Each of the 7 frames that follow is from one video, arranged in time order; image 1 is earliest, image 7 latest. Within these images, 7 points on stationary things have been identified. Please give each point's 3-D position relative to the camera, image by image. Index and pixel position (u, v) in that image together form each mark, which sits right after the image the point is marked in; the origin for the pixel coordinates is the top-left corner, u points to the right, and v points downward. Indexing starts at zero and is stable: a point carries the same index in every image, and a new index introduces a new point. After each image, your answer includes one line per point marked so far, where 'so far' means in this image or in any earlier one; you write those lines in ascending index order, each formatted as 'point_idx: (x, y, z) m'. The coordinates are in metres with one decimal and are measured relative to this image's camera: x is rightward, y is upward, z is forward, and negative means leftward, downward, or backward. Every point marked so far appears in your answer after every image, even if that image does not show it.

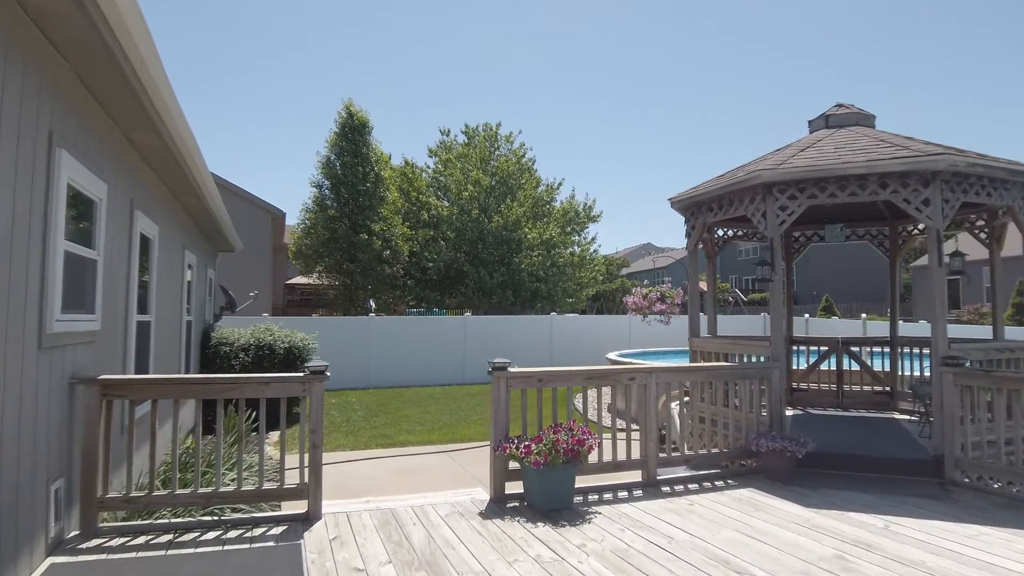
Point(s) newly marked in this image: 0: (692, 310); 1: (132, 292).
0: (+1.9, -0.2, +6.5) m
1: (-2.8, 0.0, +4.7) m
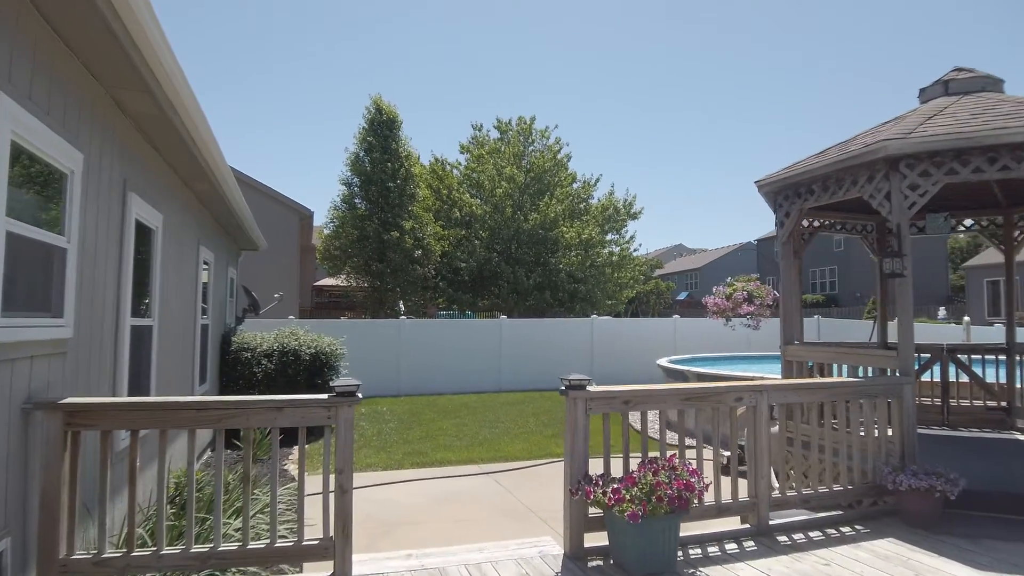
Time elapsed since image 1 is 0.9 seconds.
0: (+2.4, -0.2, +5.5) m
1: (-2.4, 0.0, +3.9) m
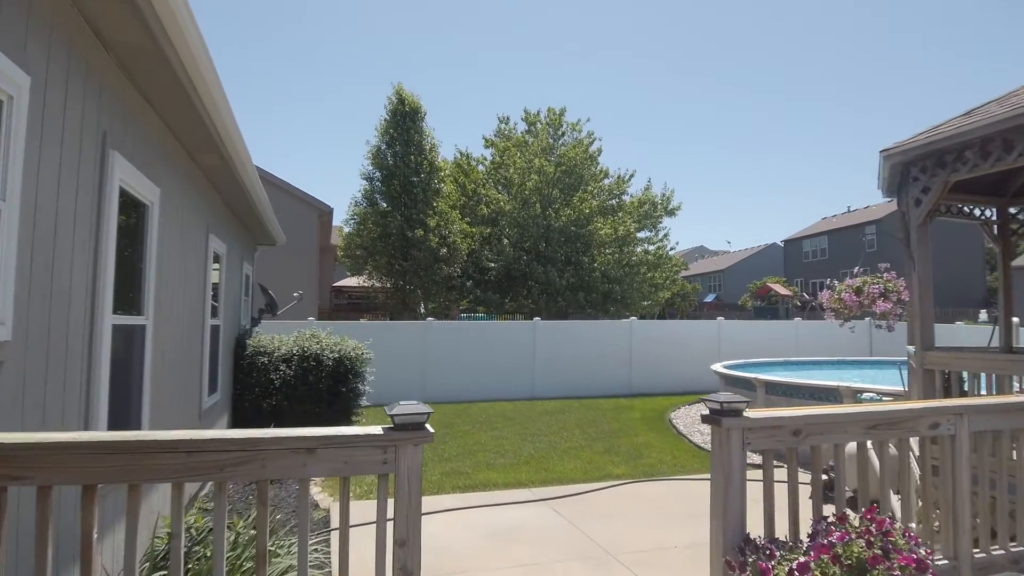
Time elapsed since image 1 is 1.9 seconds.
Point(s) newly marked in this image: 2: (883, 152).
0: (+2.9, -0.2, +4.5) m
1: (-1.9, 0.0, +3.0) m
2: (+2.7, +1.0, +4.7) m
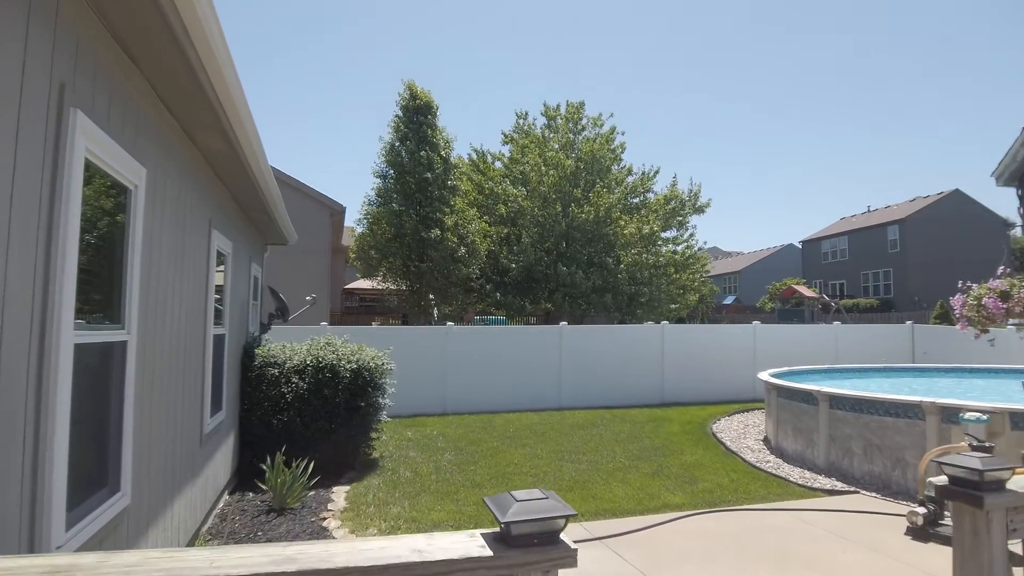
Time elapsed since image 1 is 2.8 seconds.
0: (+3.3, -0.2, +3.7) m
1: (-1.6, 0.0, +2.2) m
2: (+3.1, +1.0, +3.8) m
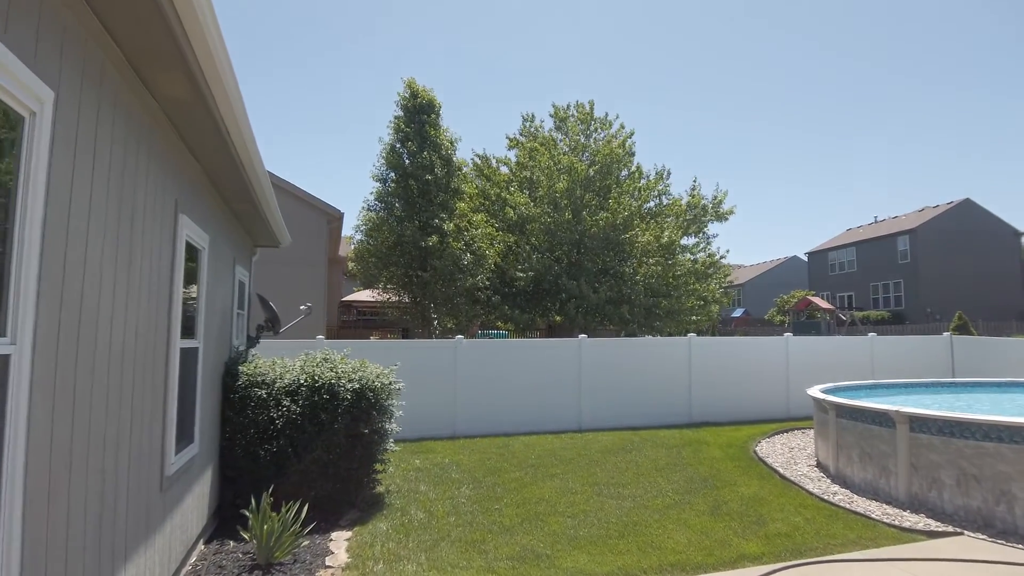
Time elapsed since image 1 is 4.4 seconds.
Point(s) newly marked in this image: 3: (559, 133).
0: (+3.6, -0.1, +2.6) m
1: (-1.2, +0.1, +1.1) m
2: (+3.4, +1.0, +2.8) m
3: (+1.3, +4.5, +18.2) m
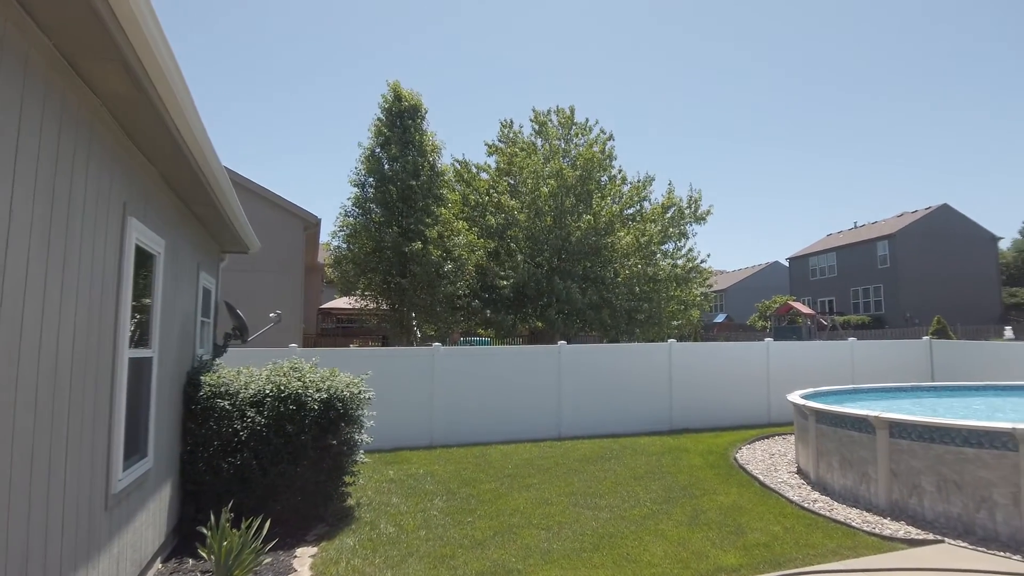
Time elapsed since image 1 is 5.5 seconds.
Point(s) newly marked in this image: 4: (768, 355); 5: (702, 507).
0: (+3.4, -0.1, +2.6) m
1: (-1.4, +0.1, +1.0) m
2: (+3.2, +1.0, +2.8) m
3: (+0.8, +4.3, +18.2) m
4: (+5.0, -1.3, +12.3) m
5: (+1.8, -2.1, +6.1) m
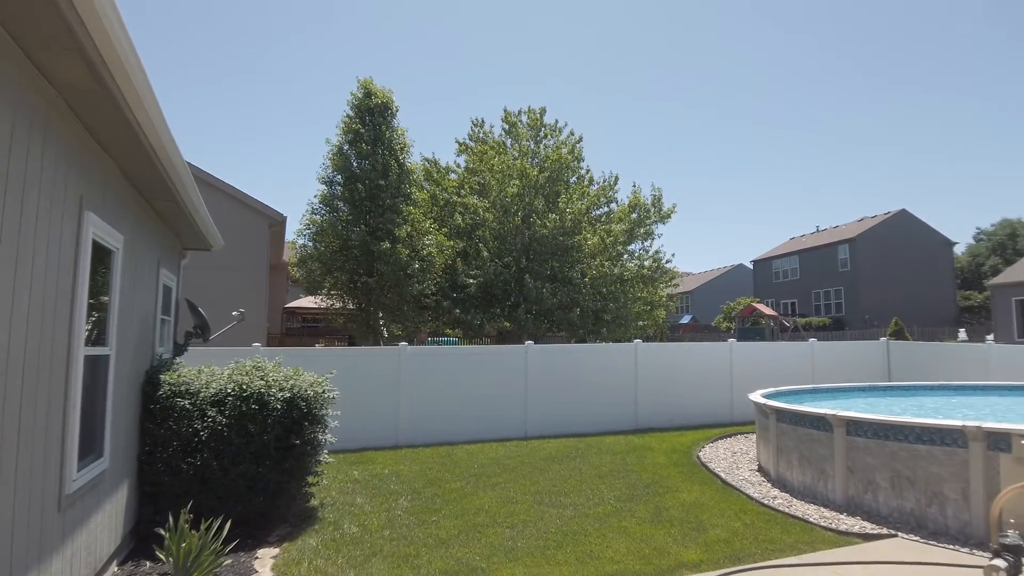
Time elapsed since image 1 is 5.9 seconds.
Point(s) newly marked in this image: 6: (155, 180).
0: (+3.3, -0.1, +2.8) m
1: (-1.4, +0.1, +0.9) m
2: (+3.1, +1.0, +3.0) m
3: (-0.1, +4.3, +18.2) m
4: (+4.4, -1.3, +12.6) m
5: (+1.5, -2.1, +6.2) m
6: (-2.7, +0.8, +4.7) m
